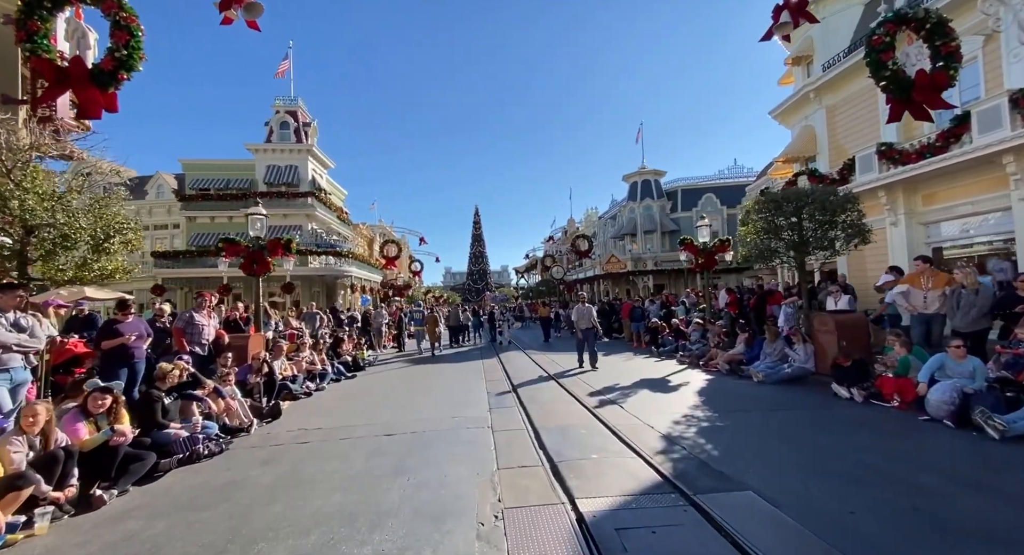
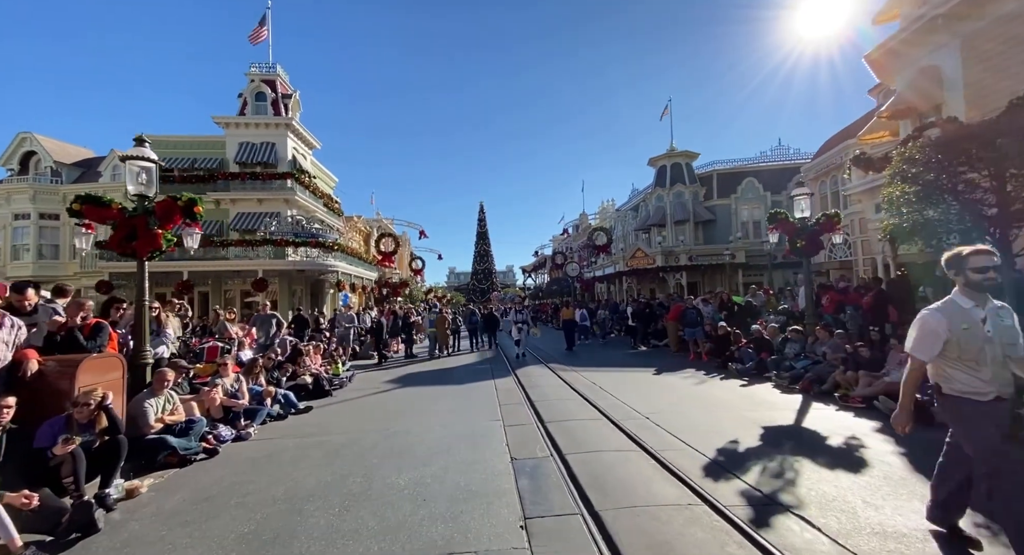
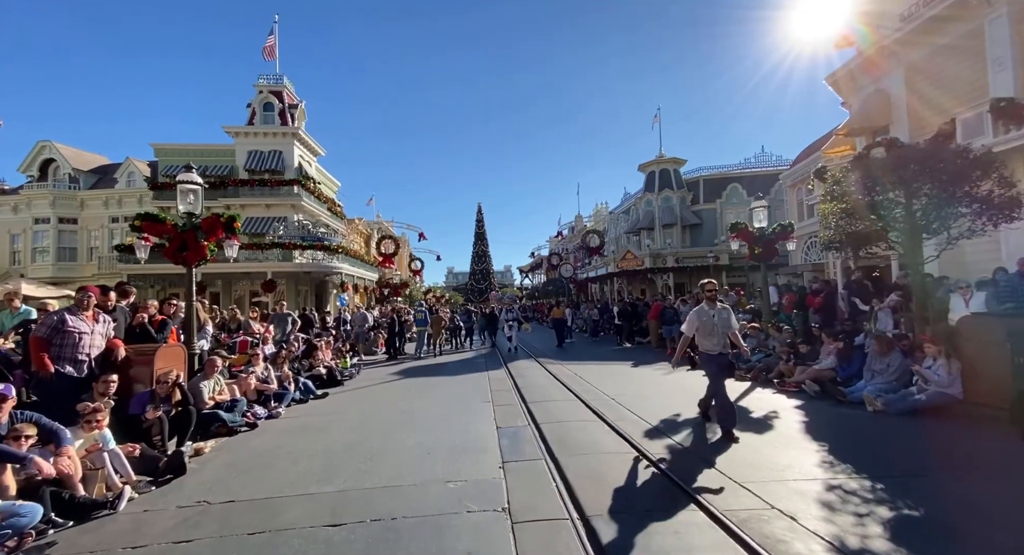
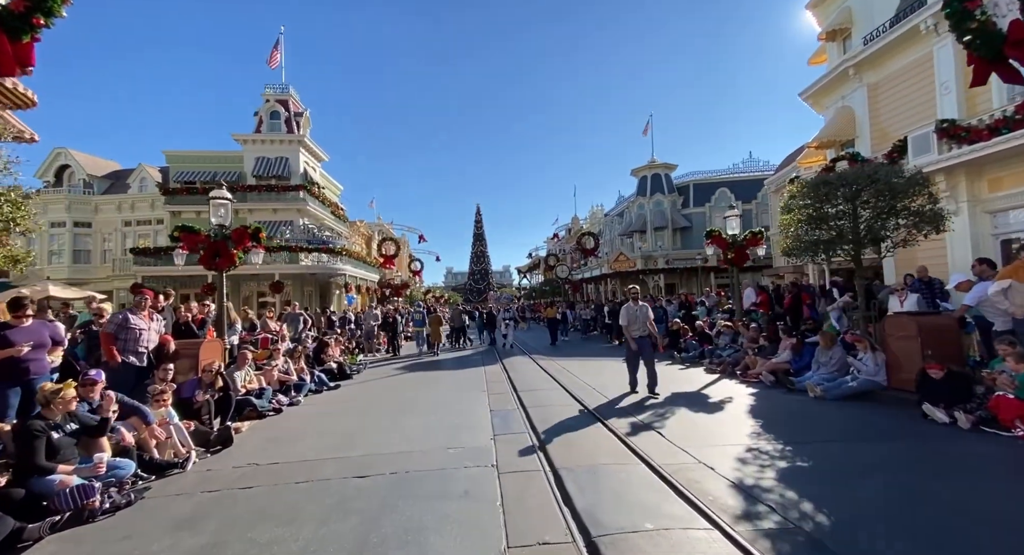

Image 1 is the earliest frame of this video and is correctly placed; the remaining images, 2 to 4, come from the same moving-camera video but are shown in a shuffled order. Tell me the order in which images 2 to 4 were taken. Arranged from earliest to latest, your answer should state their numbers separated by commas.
4, 3, 2
